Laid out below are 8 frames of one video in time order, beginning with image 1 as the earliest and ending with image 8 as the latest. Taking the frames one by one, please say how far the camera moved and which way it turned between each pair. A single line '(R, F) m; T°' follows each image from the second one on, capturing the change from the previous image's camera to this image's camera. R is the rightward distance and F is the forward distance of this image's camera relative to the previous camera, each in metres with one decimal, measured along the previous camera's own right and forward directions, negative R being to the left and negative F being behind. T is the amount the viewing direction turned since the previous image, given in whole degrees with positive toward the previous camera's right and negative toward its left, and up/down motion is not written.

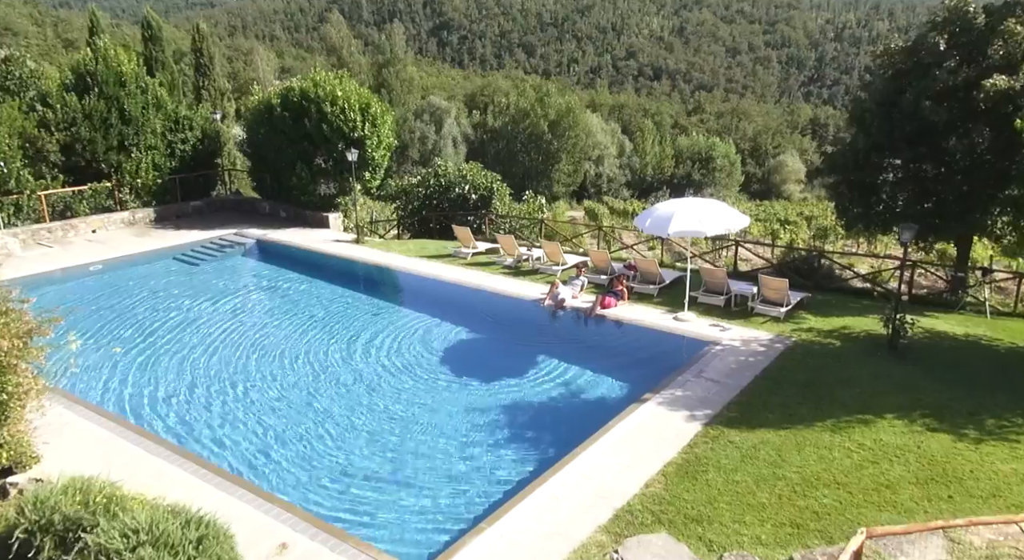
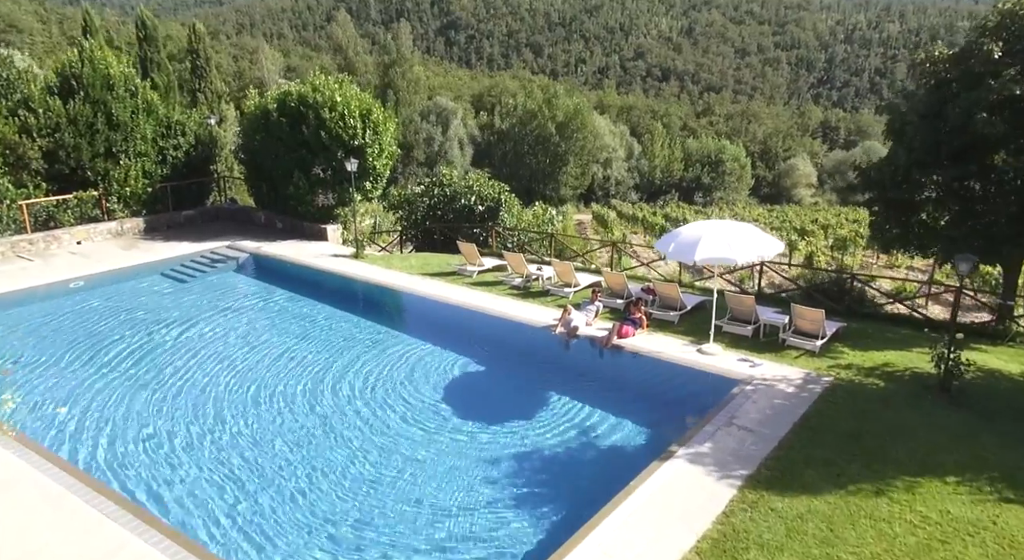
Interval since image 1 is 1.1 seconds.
(-0.1, +1.0) m; 0°
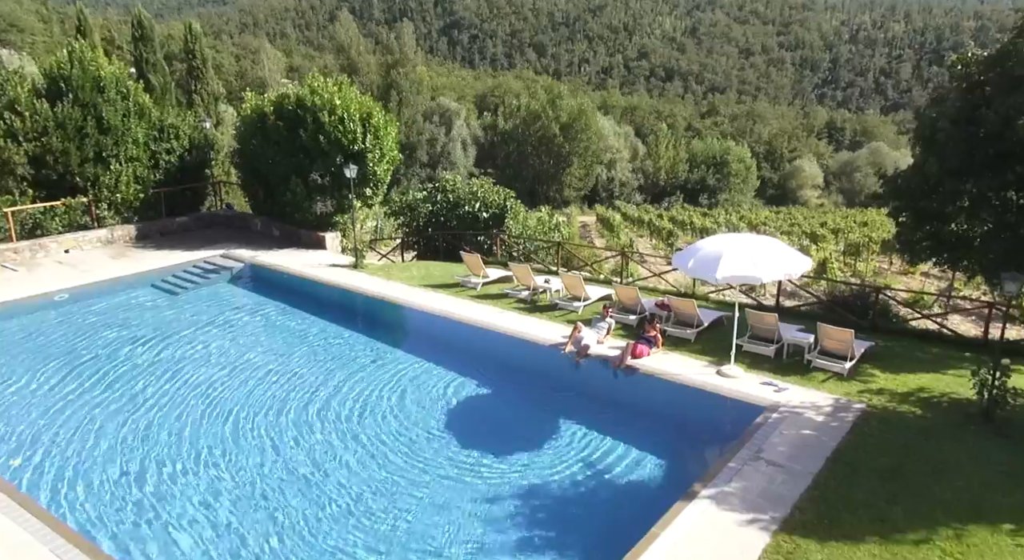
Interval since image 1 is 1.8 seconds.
(-0.1, +0.7) m; 0°
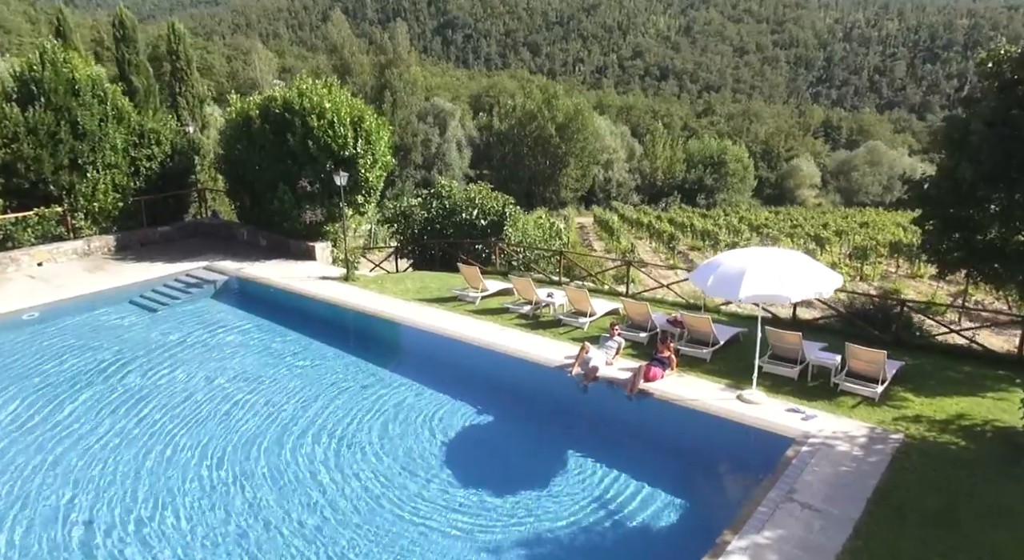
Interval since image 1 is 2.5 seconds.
(-0.1, +0.8) m; 0°
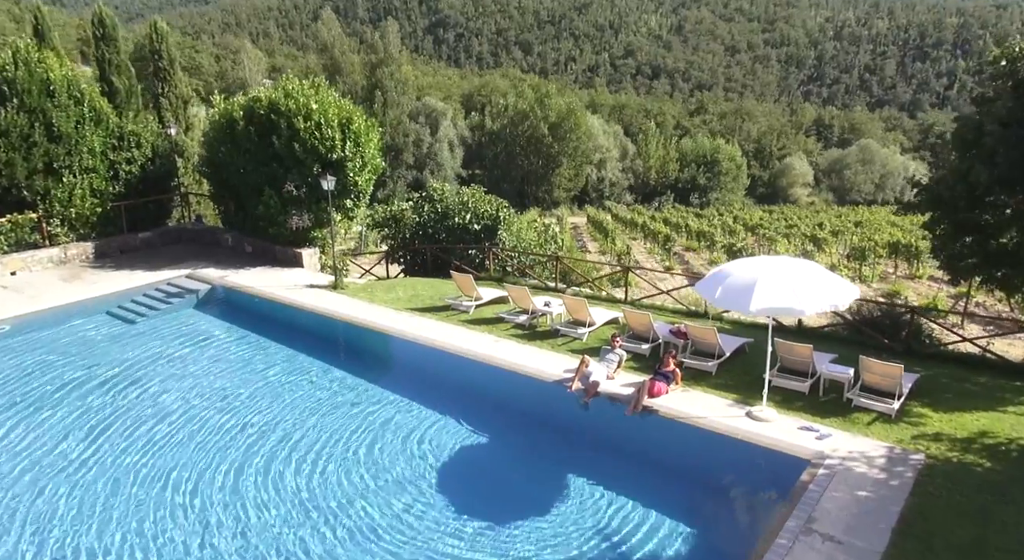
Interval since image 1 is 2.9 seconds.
(-0.1, +0.5) m; +1°
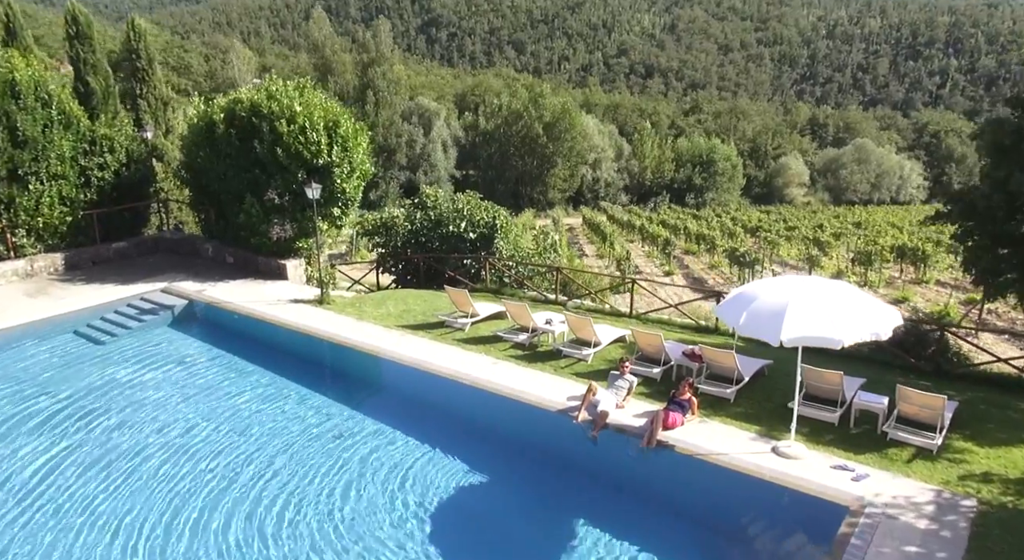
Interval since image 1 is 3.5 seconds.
(-0.1, +0.9) m; +1°
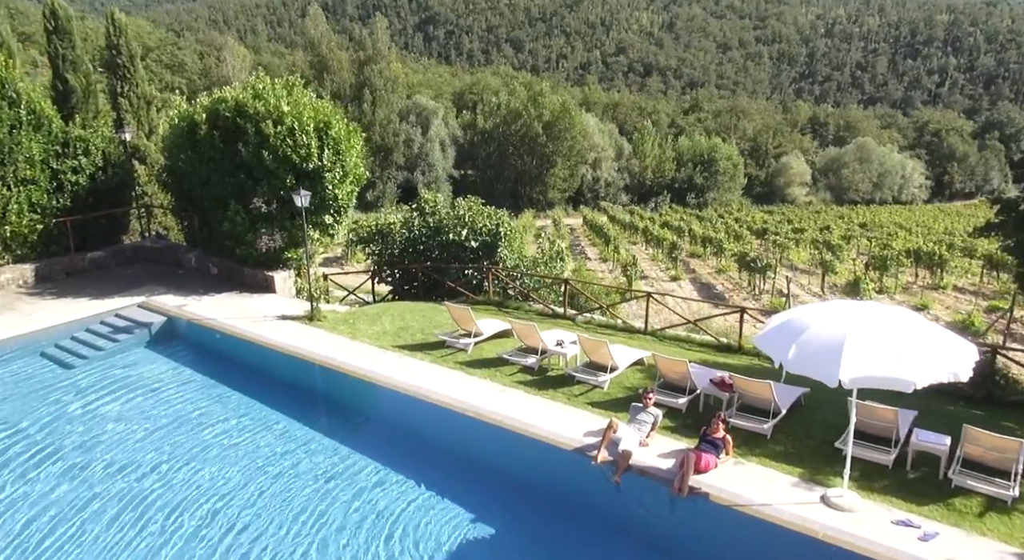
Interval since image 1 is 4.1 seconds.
(-0.2, +1.0) m; 0°
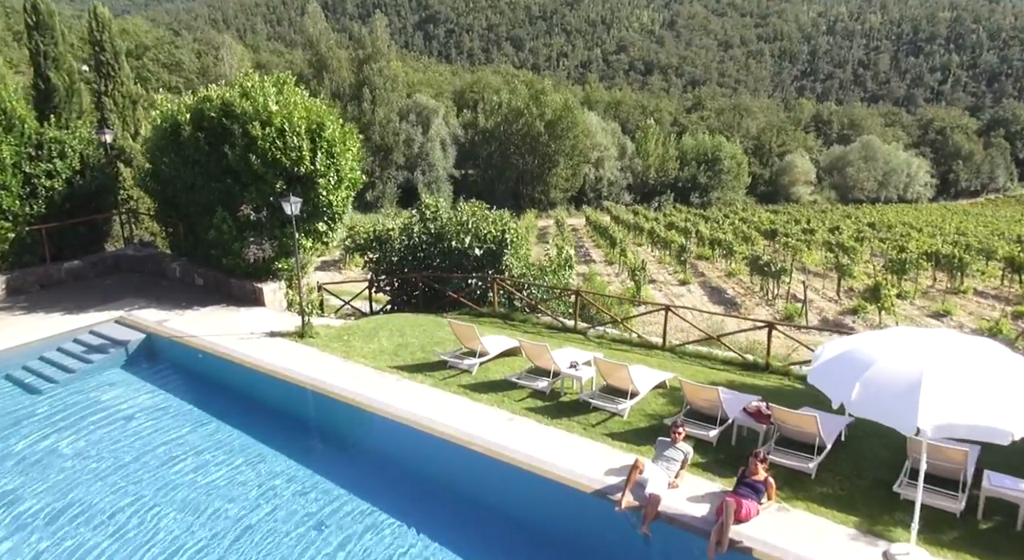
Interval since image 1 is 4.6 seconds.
(-0.1, +0.9) m; 0°
